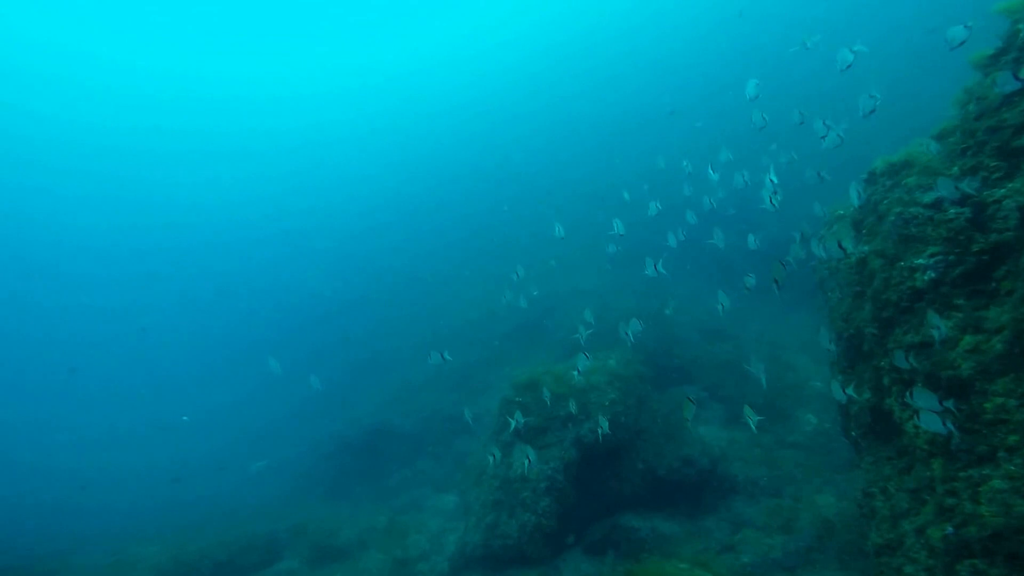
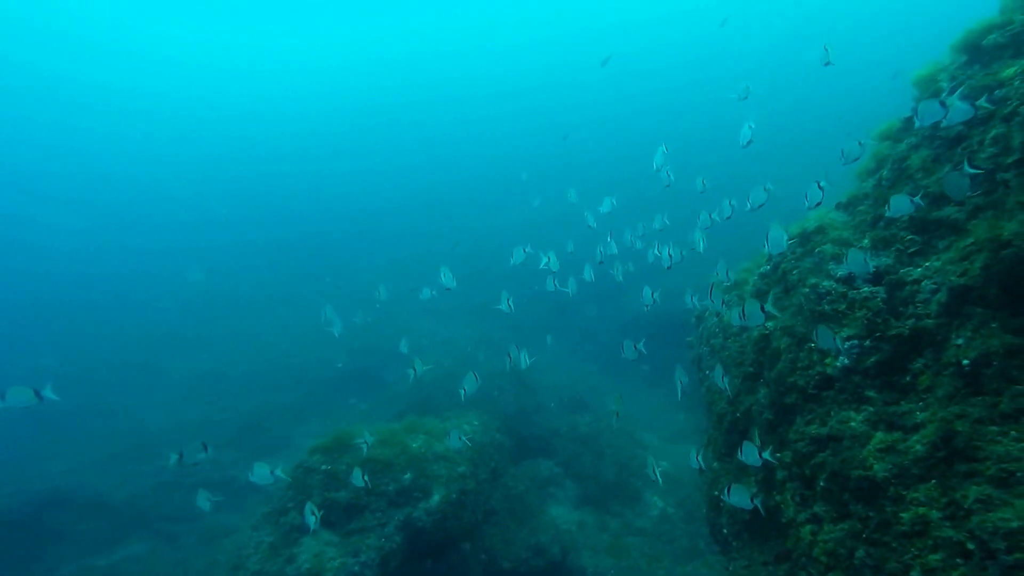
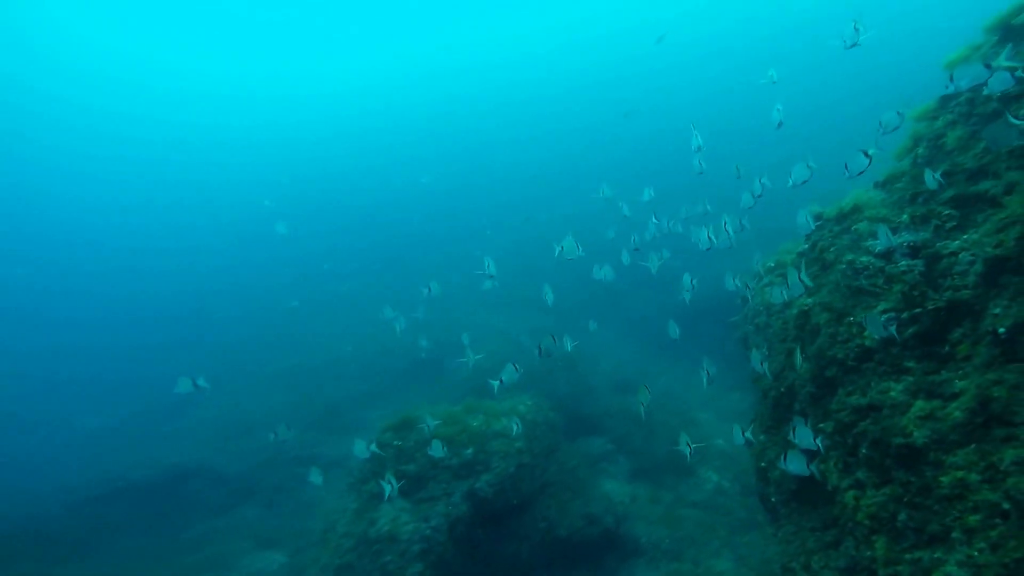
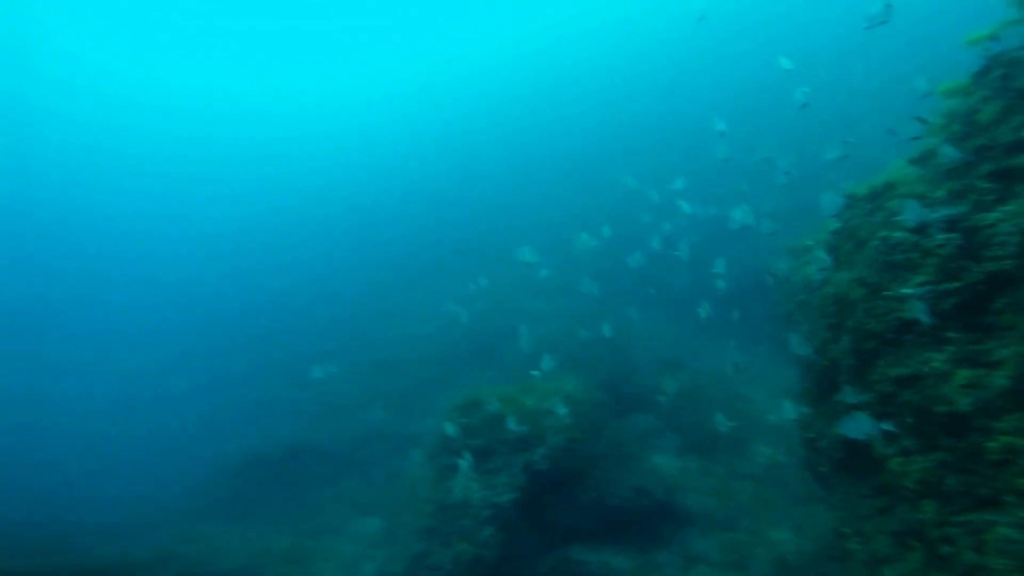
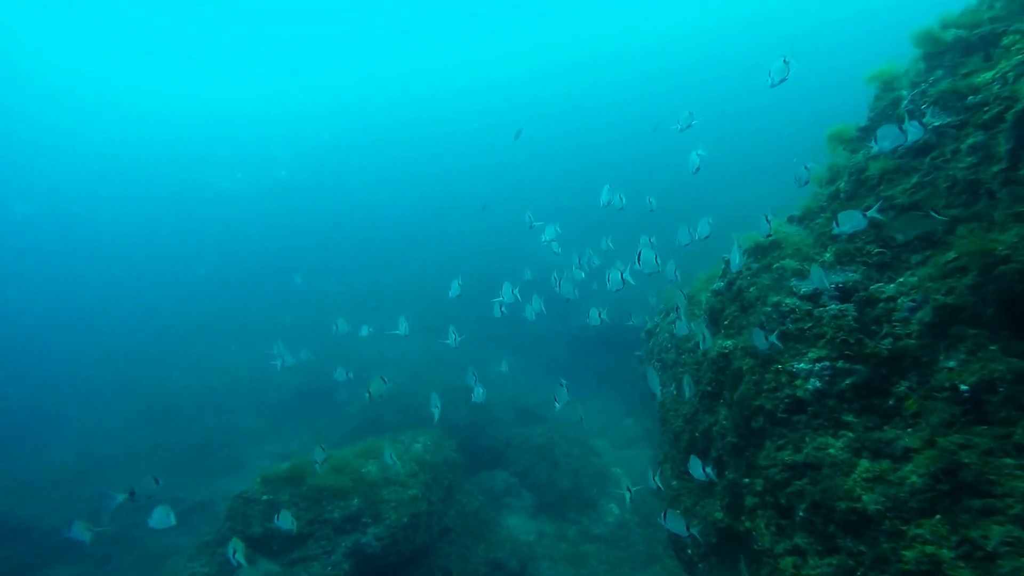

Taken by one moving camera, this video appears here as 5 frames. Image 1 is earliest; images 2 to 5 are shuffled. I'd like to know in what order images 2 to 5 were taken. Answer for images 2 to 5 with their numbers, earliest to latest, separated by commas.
4, 3, 2, 5
